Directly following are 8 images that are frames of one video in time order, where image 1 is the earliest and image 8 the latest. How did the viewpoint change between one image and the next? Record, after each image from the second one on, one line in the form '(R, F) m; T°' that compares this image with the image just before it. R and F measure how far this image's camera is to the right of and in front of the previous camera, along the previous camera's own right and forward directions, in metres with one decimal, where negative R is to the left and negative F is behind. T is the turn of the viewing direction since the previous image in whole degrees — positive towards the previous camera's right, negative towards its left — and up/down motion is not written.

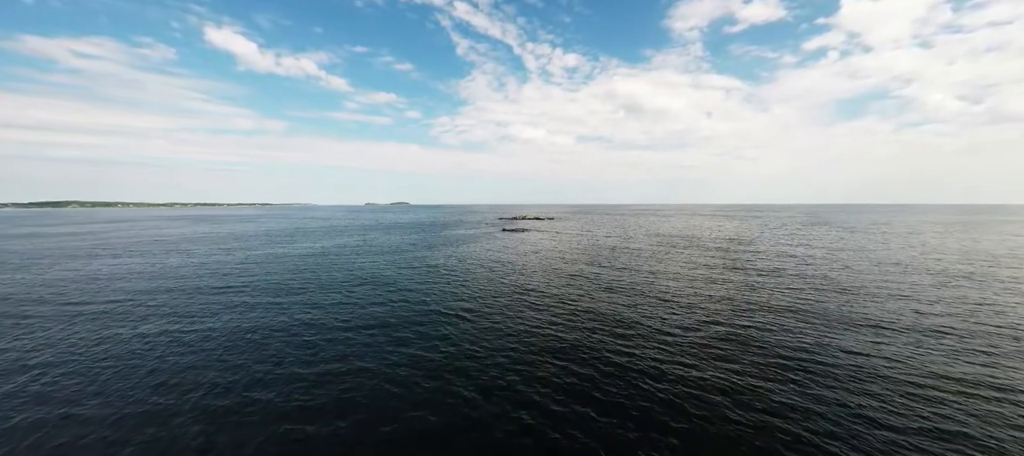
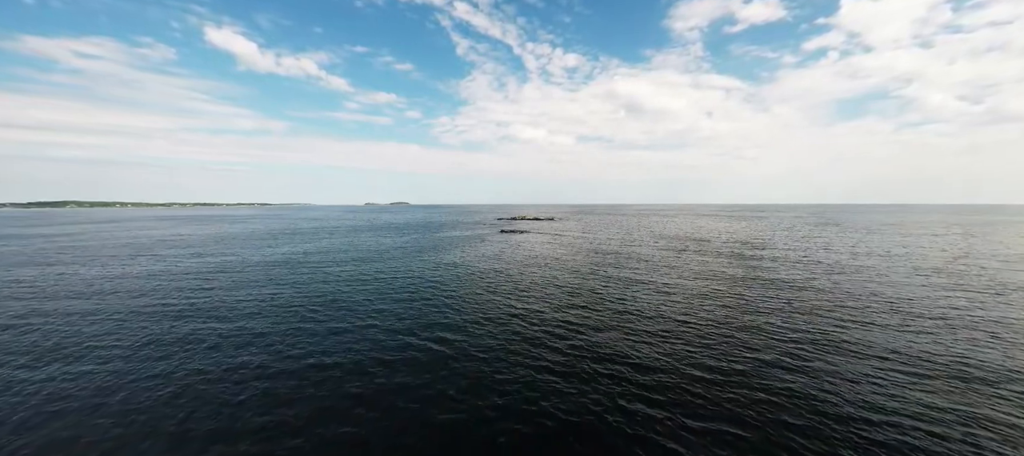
(+1.0, +7.0) m; 0°
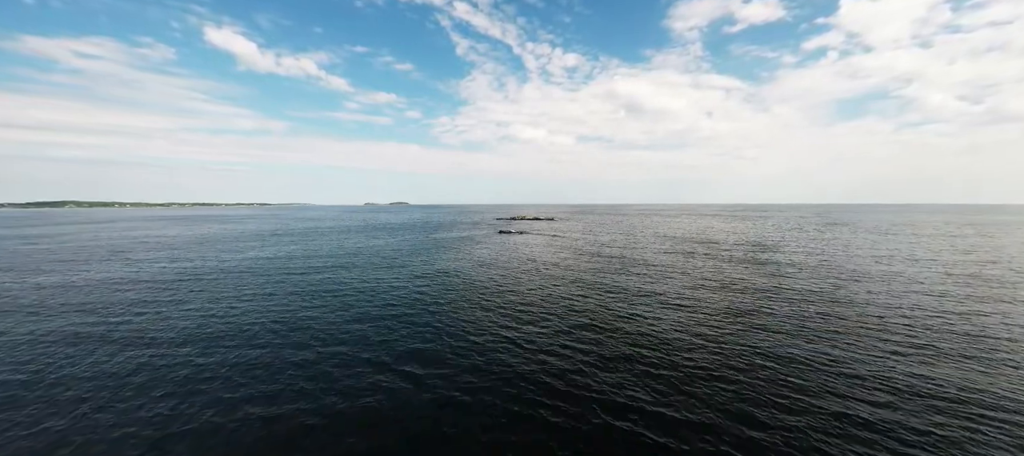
(+0.5, +5.0) m; 0°
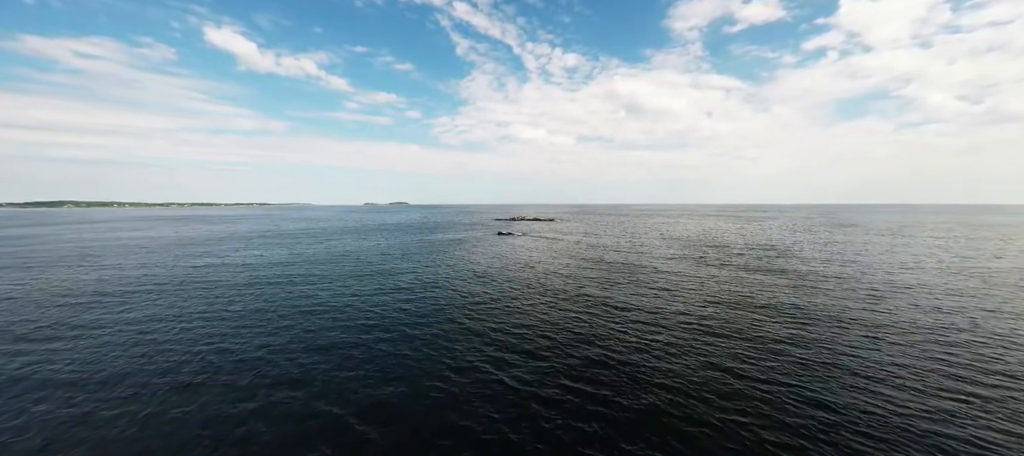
(+0.3, +4.7) m; 0°
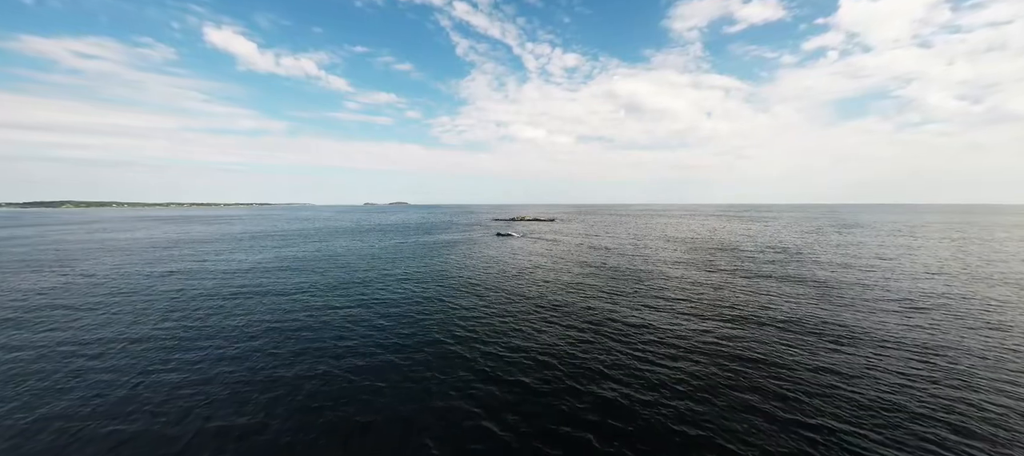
(+0.2, +3.8) m; 0°
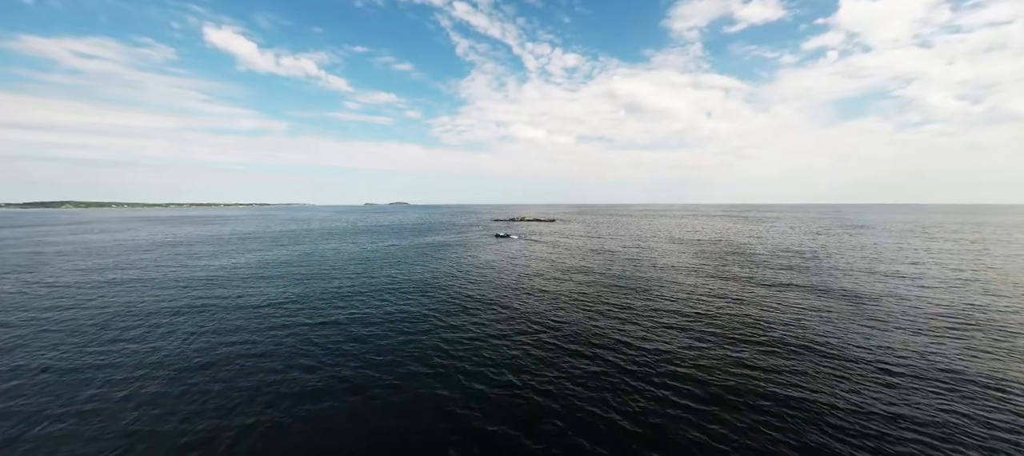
(+0.4, +4.4) m; 0°
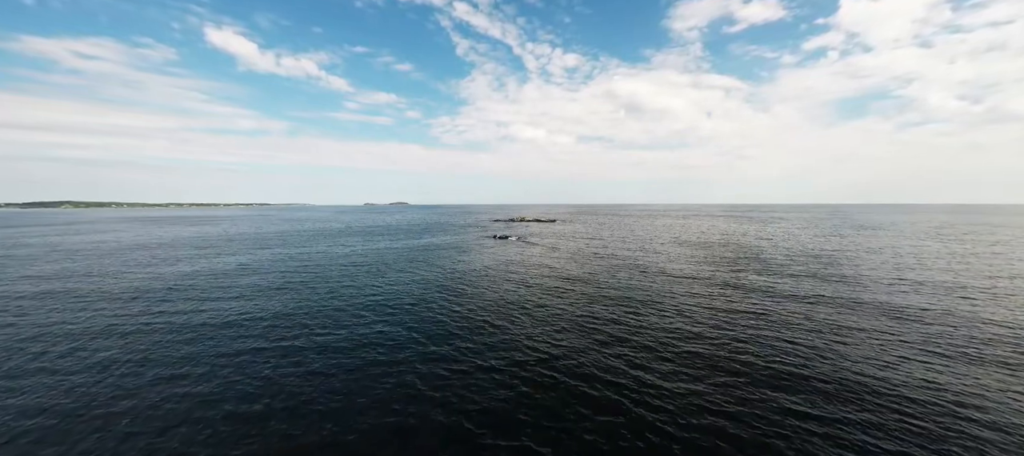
(+0.5, +4.7) m; 0°
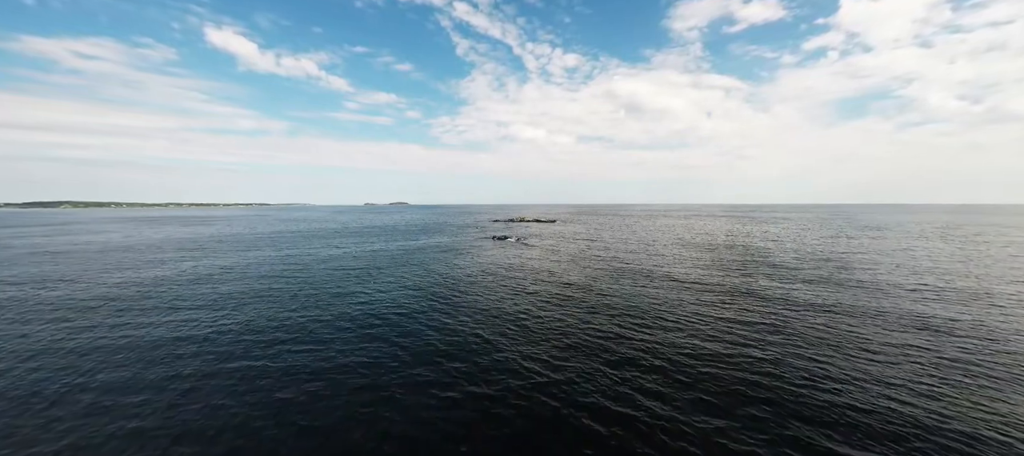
(+0.4, +3.0) m; 0°
